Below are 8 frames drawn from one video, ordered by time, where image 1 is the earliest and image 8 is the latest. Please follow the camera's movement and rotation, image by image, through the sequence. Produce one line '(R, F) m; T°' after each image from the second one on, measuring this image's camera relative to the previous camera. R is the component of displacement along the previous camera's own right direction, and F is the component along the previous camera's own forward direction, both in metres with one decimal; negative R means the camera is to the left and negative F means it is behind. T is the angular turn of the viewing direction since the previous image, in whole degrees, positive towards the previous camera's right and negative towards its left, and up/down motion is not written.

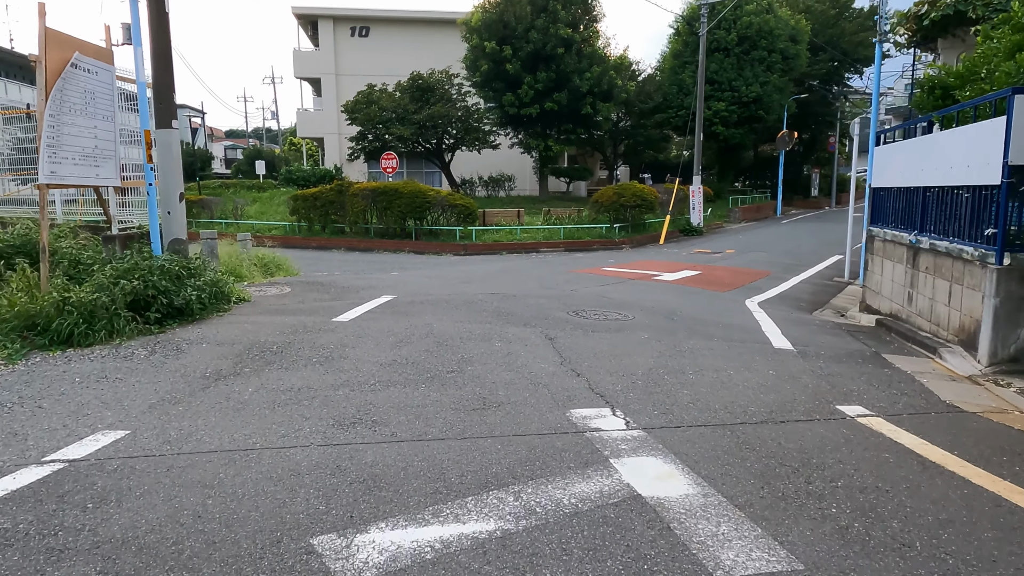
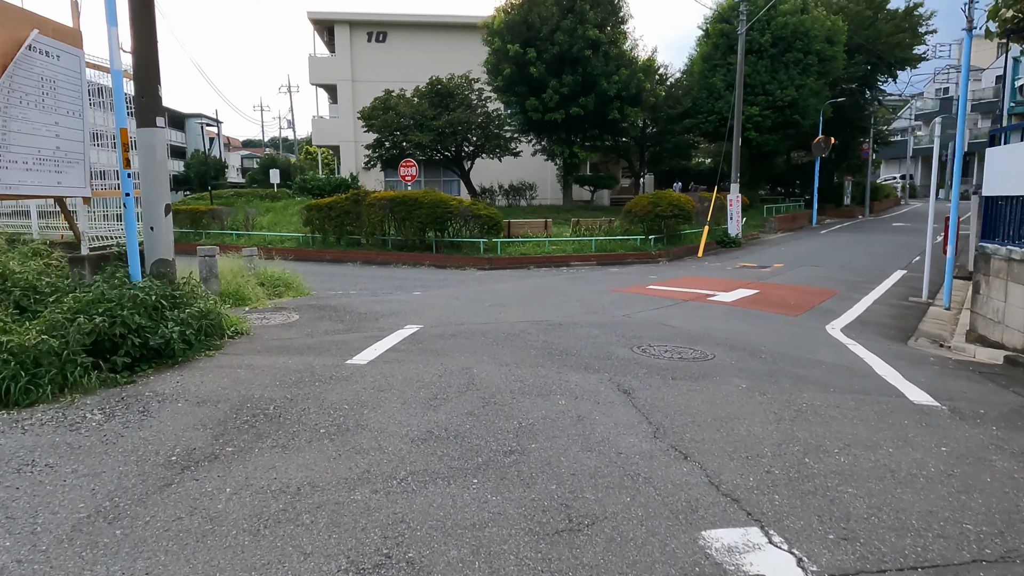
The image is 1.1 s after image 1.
(-0.4, +1.3) m; -1°
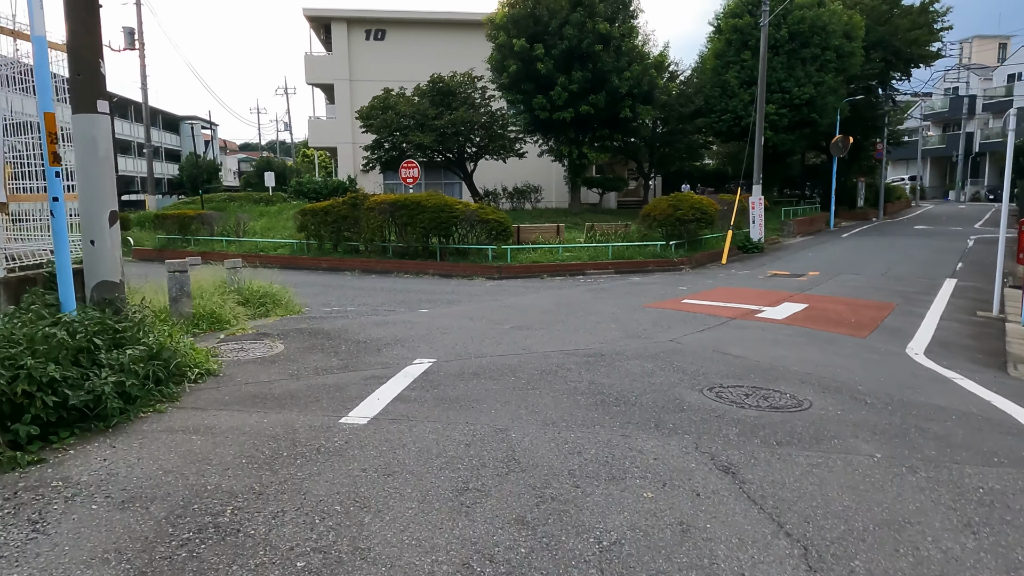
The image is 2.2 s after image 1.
(-0.3, +1.3) m; 0°
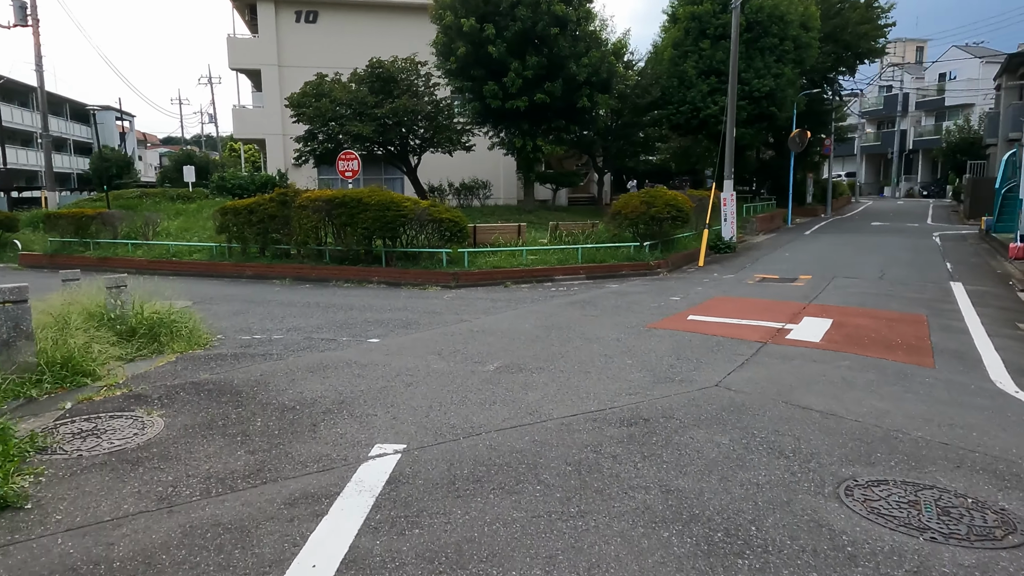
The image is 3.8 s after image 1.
(-0.4, +2.1) m; +5°
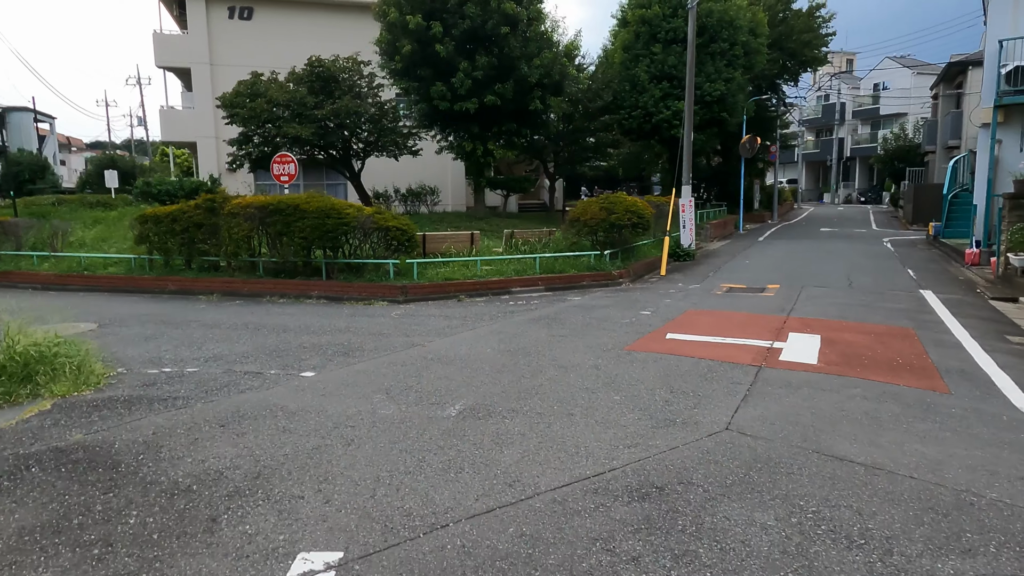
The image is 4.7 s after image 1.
(-0.1, +1.1) m; +5°
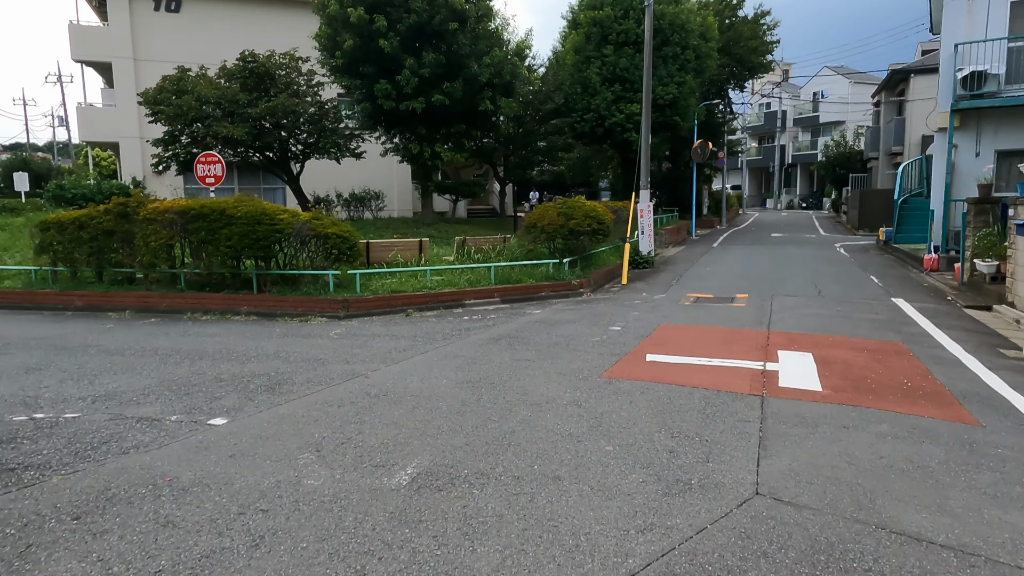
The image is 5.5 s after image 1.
(-0.1, +1.1) m; +5°
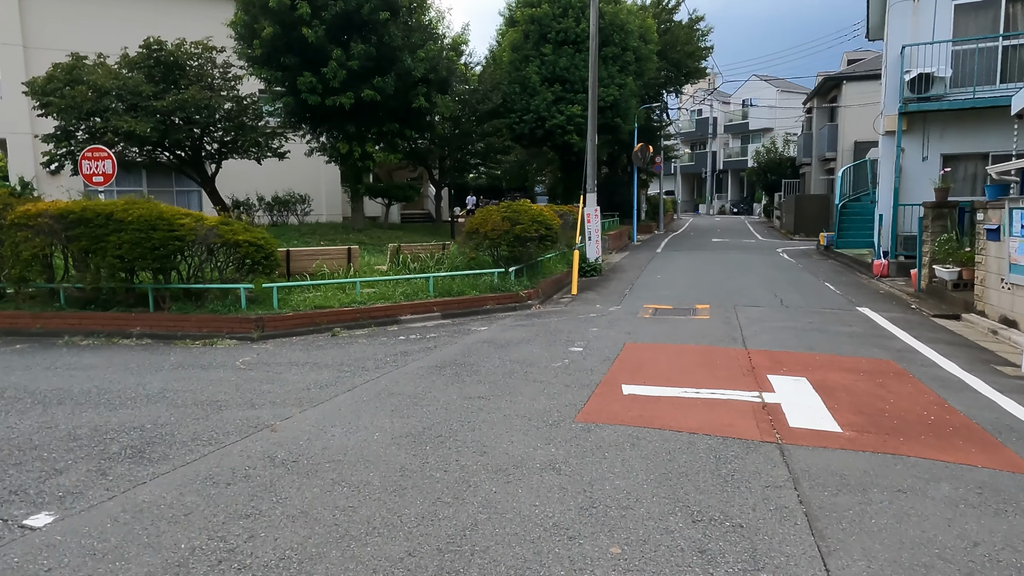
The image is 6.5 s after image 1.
(-0.1, +1.3) m; +6°
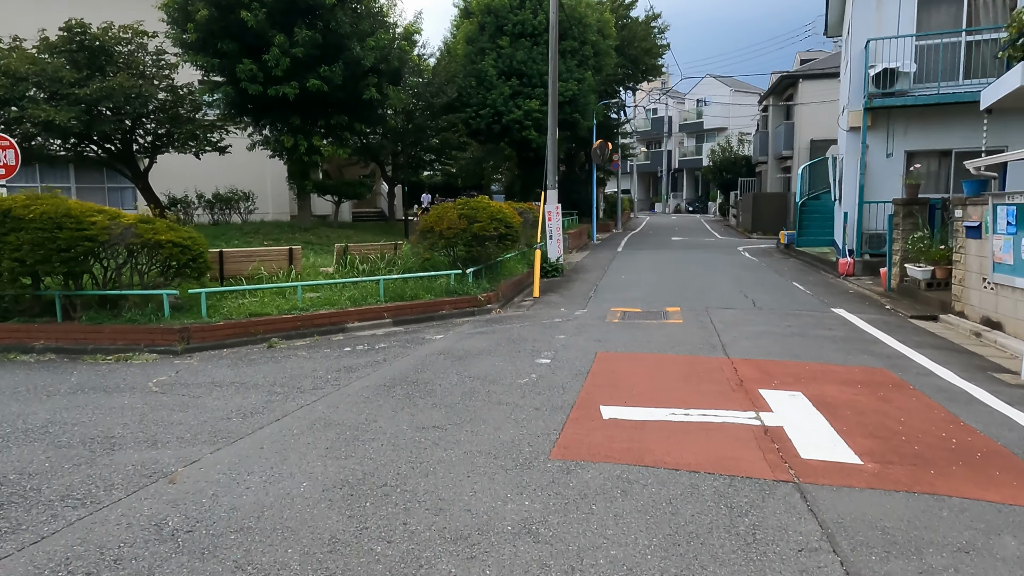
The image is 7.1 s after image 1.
(0.0, +0.9) m; +4°
